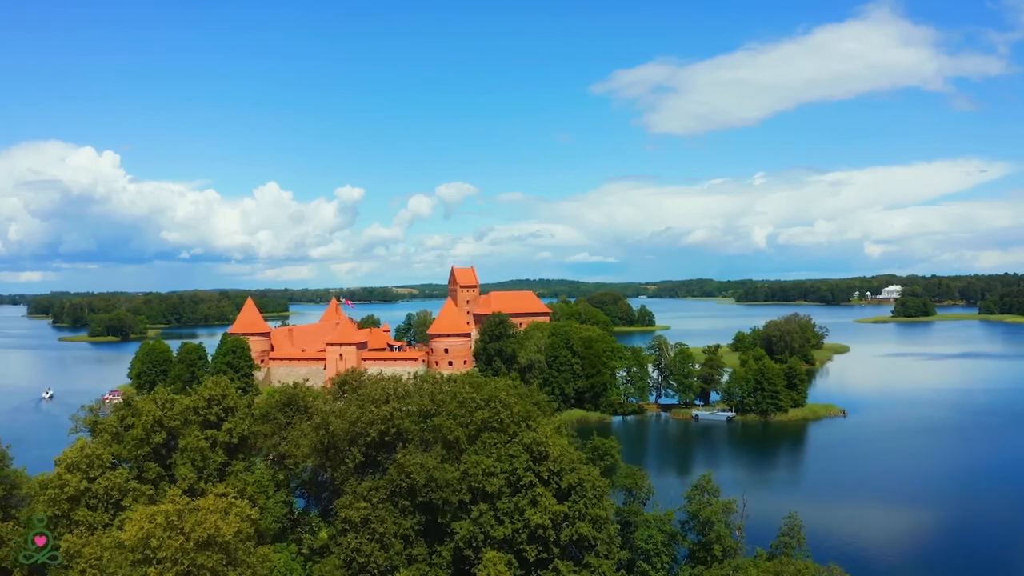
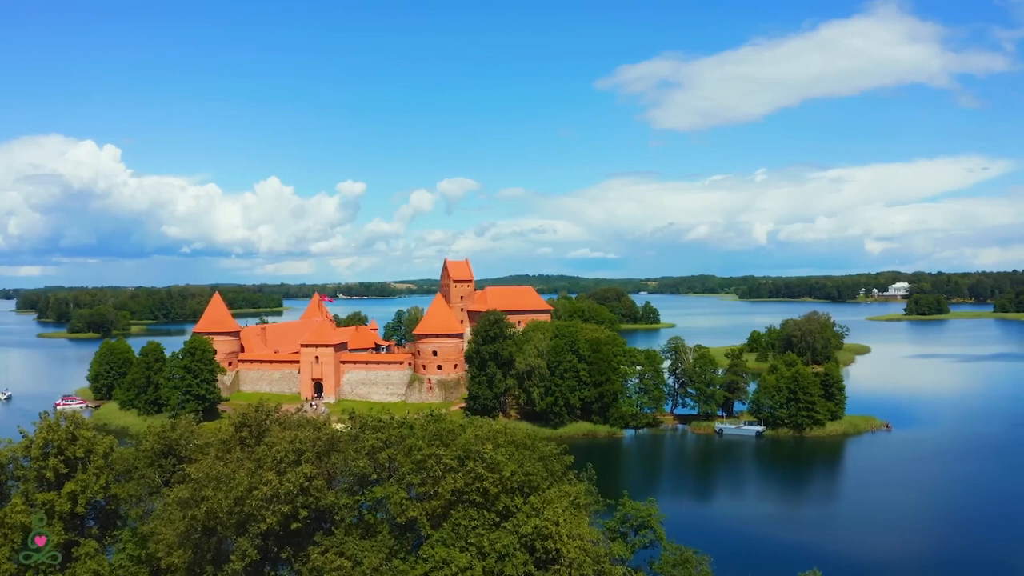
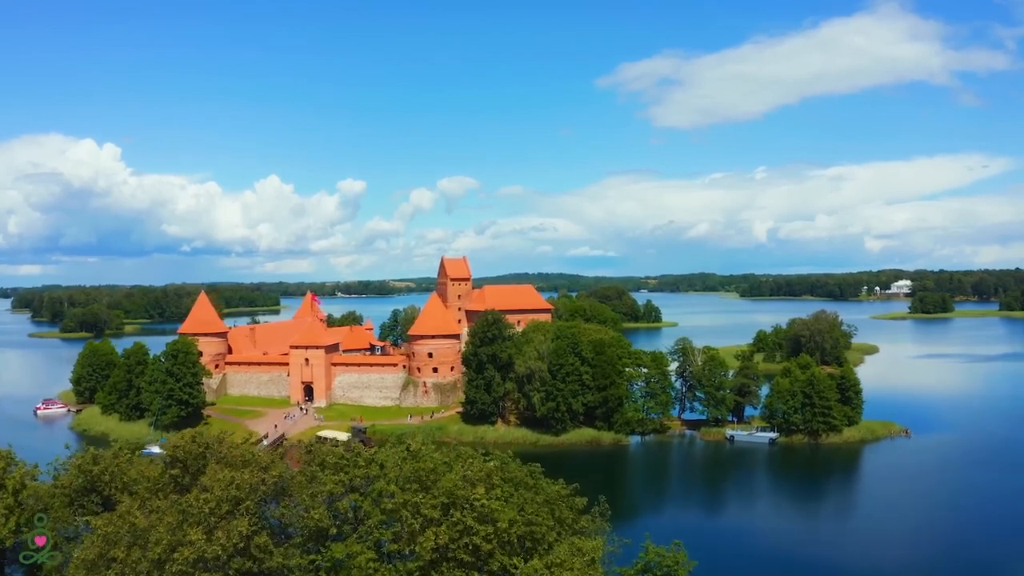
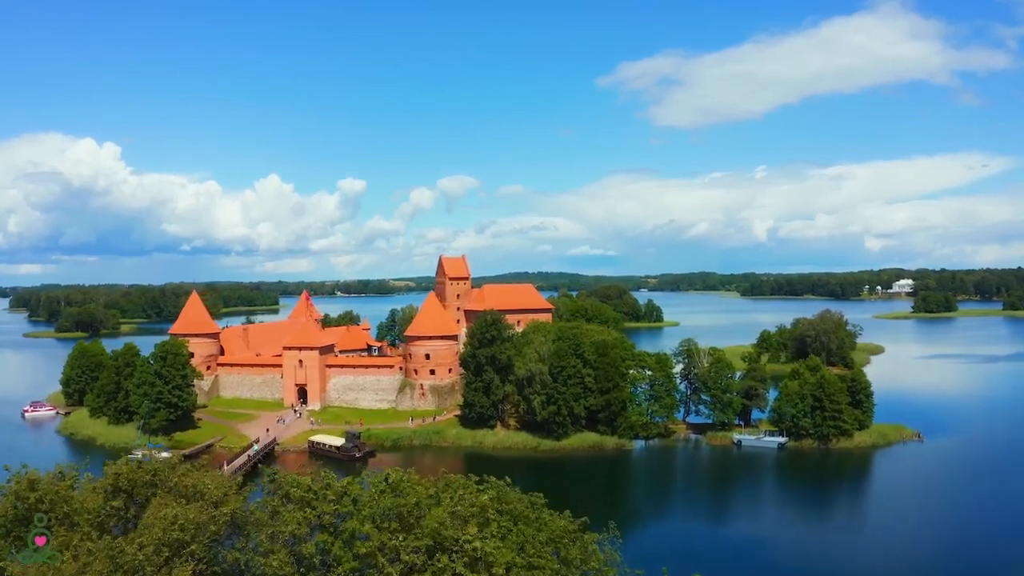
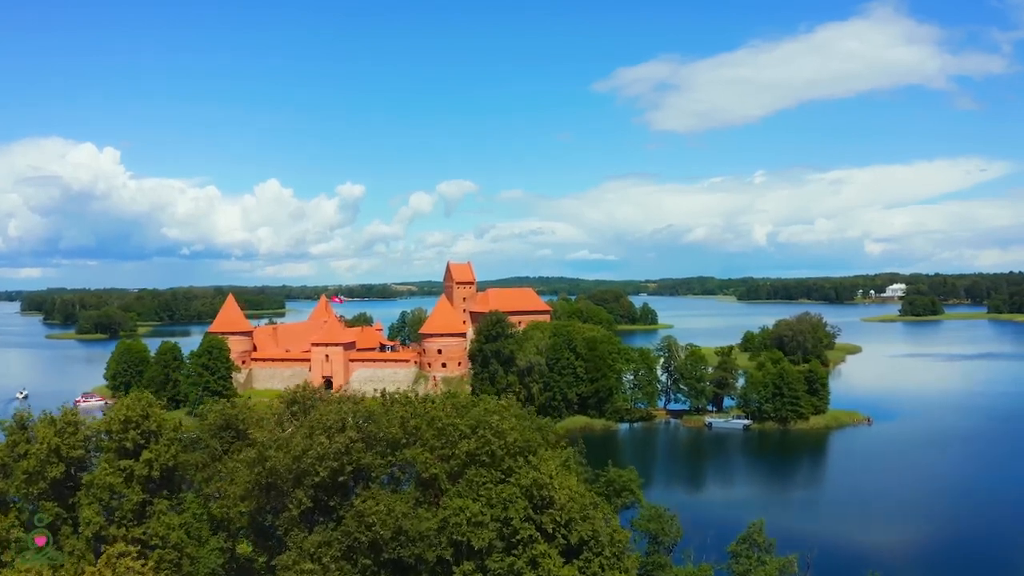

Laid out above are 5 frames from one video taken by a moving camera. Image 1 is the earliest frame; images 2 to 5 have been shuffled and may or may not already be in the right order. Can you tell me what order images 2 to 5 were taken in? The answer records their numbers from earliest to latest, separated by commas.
5, 2, 3, 4
